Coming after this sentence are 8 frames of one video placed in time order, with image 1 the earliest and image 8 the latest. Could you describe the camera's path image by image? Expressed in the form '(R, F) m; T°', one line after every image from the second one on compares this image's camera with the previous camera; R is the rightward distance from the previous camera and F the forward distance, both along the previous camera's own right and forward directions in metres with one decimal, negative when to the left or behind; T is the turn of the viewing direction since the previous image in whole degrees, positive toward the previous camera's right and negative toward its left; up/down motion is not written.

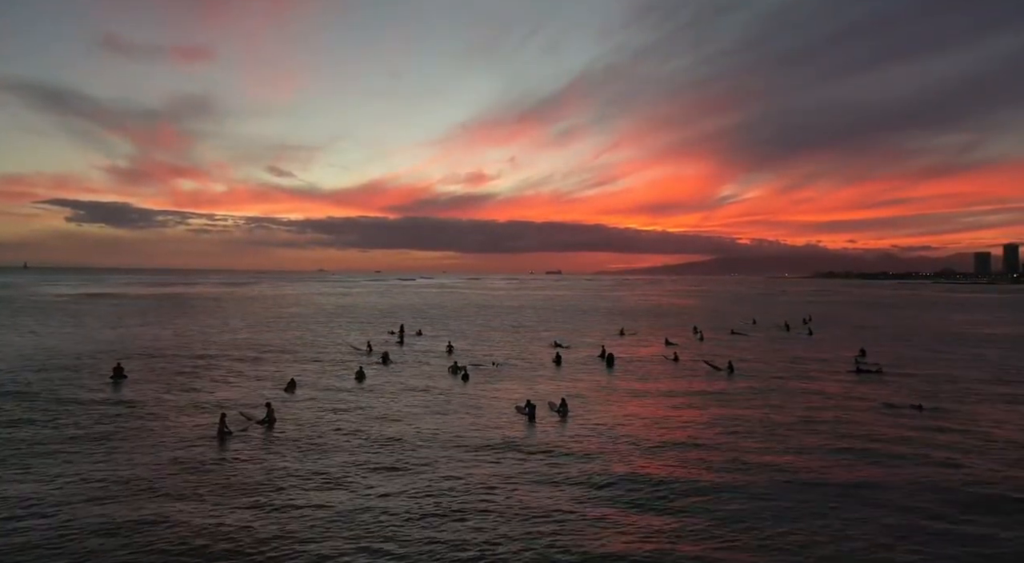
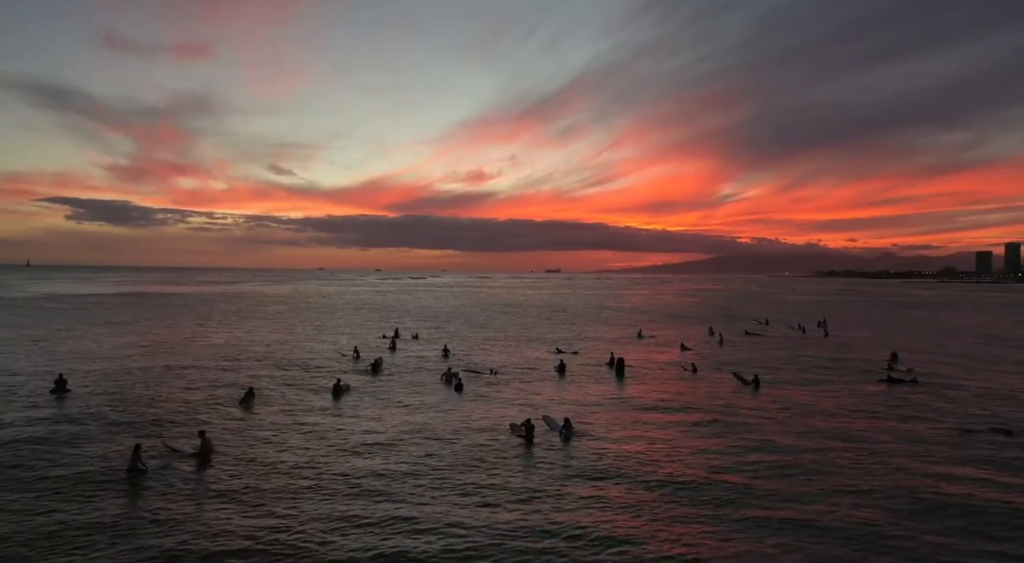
(0.0, +4.5) m; 0°
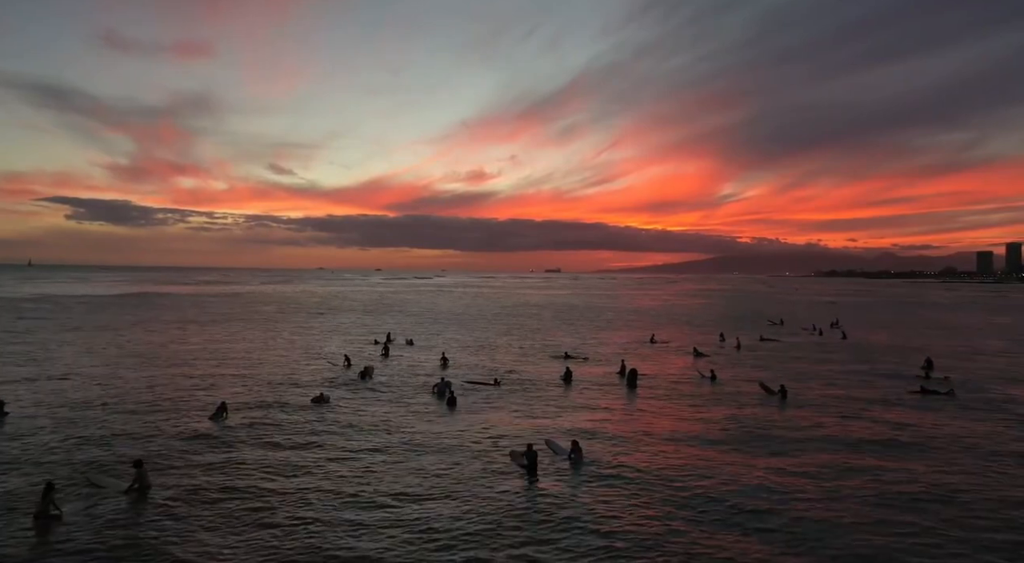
(-0.1, +3.9) m; 0°
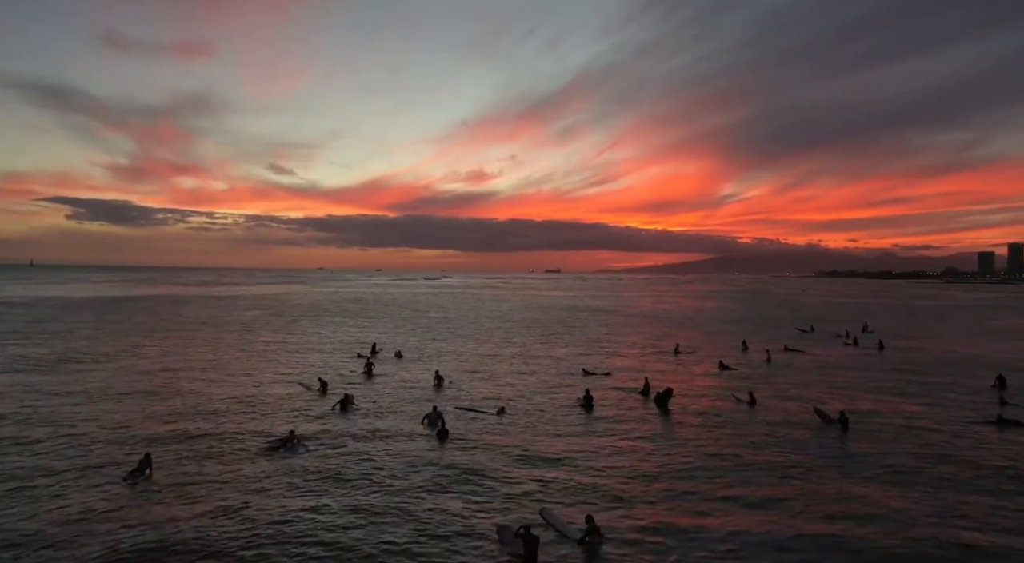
(-0.4, +6.3) m; 0°
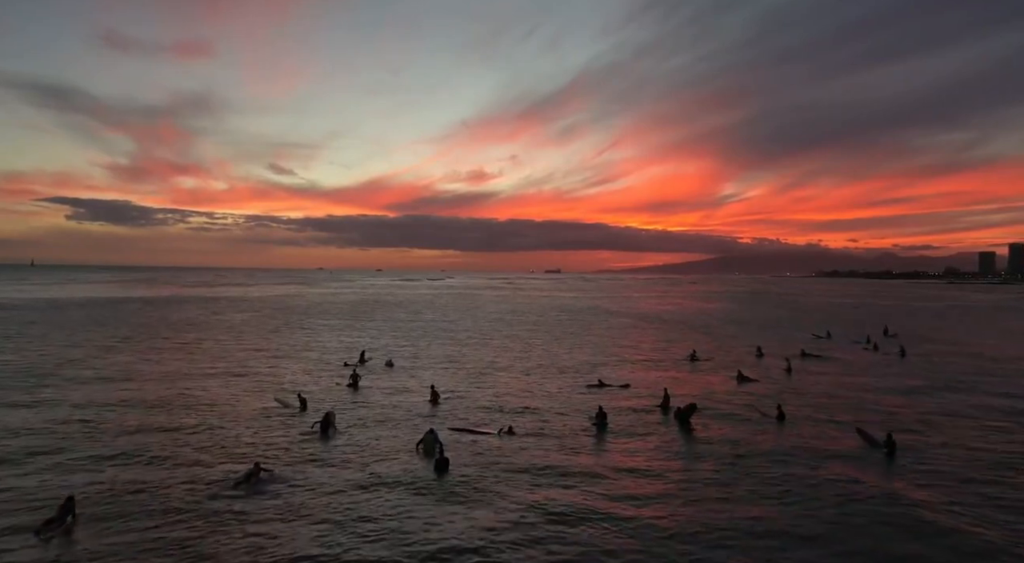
(-0.2, +3.7) m; 0°
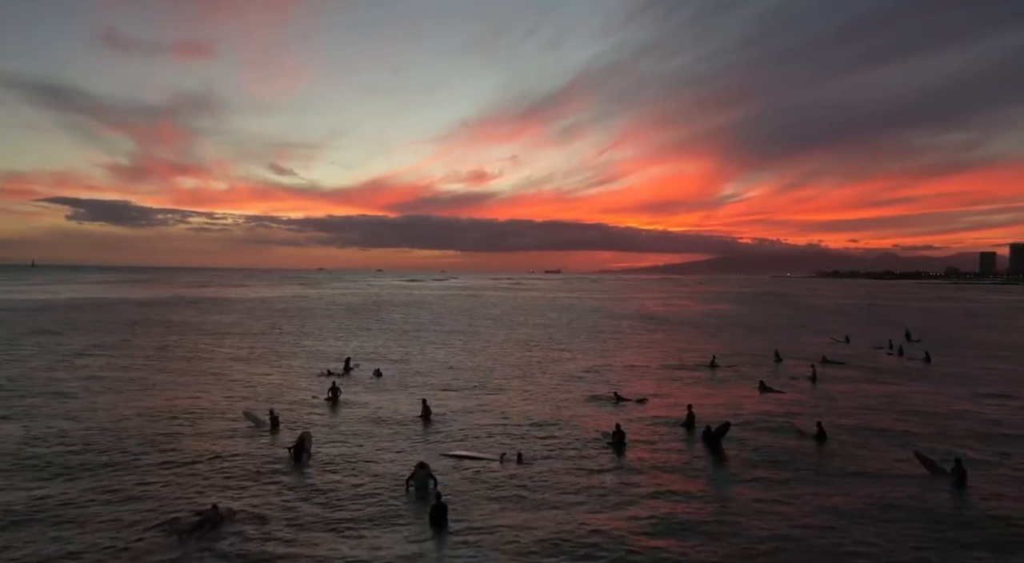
(-0.1, +4.1) m; 0°
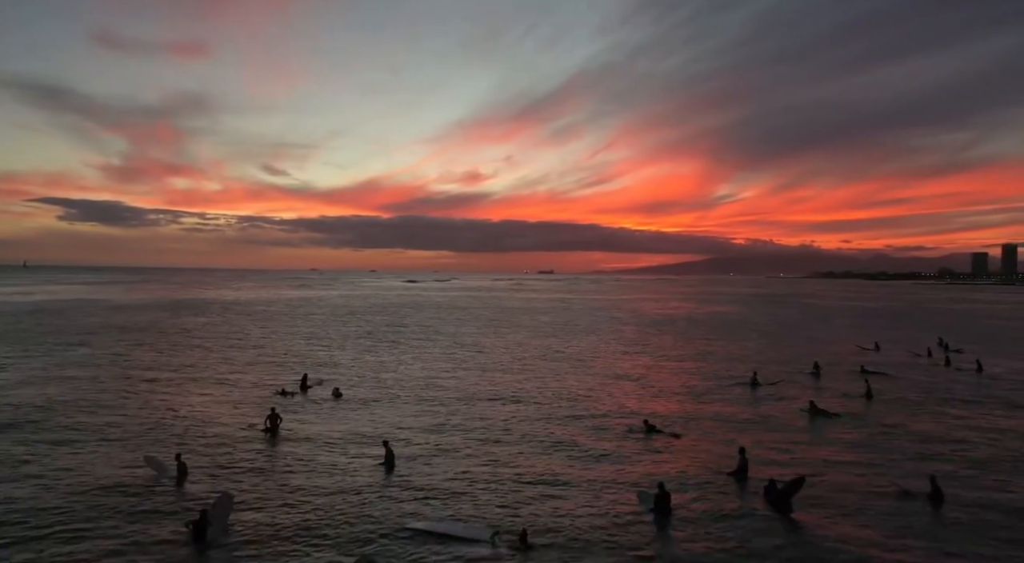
(0.0, +8.5) m; +1°
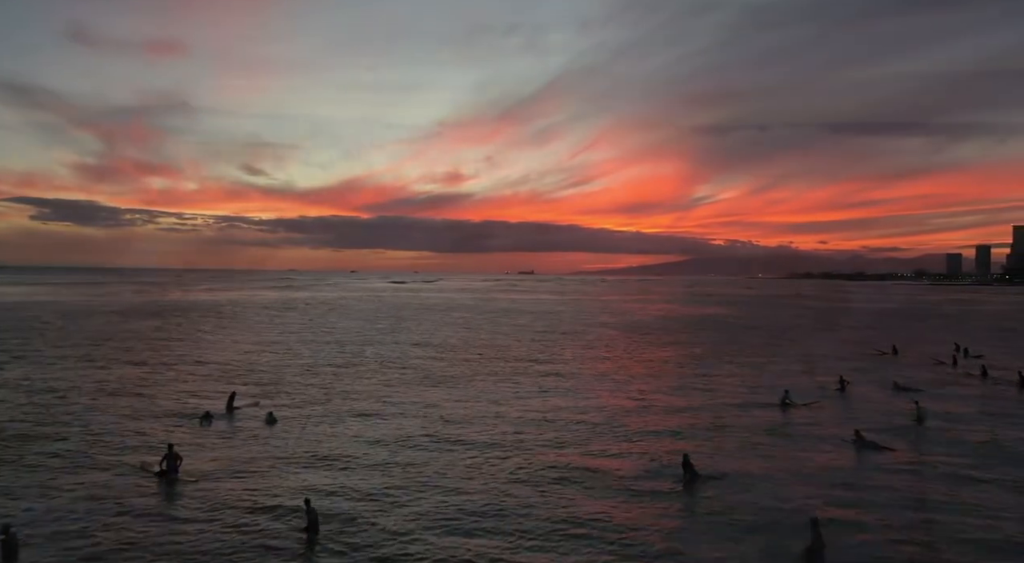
(+0.2, +7.6) m; +2°
